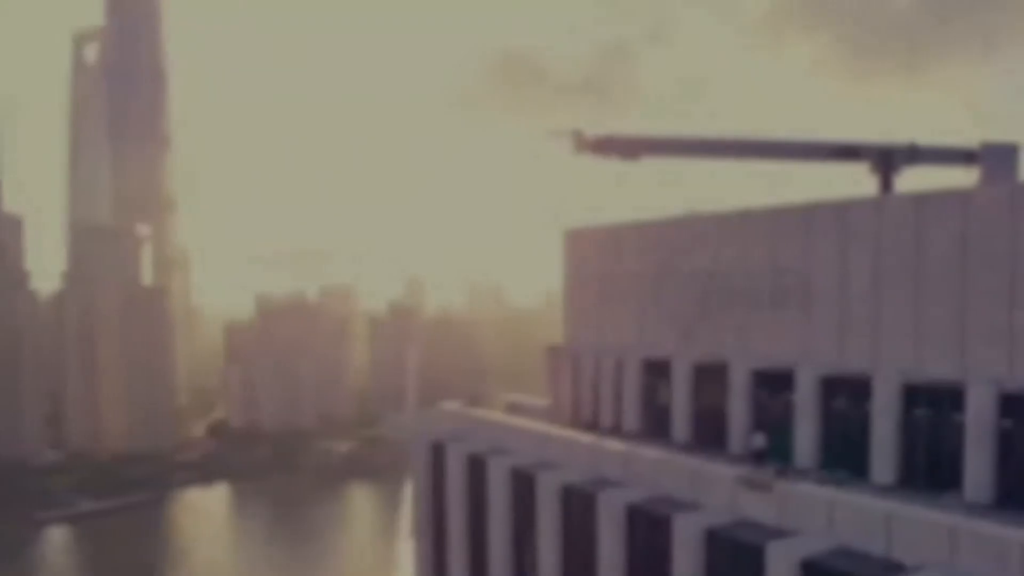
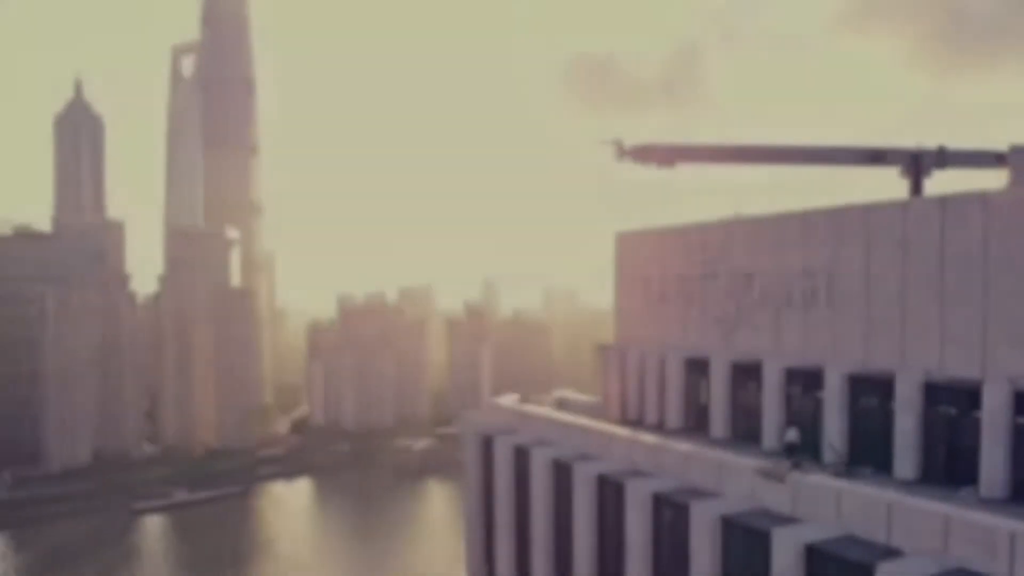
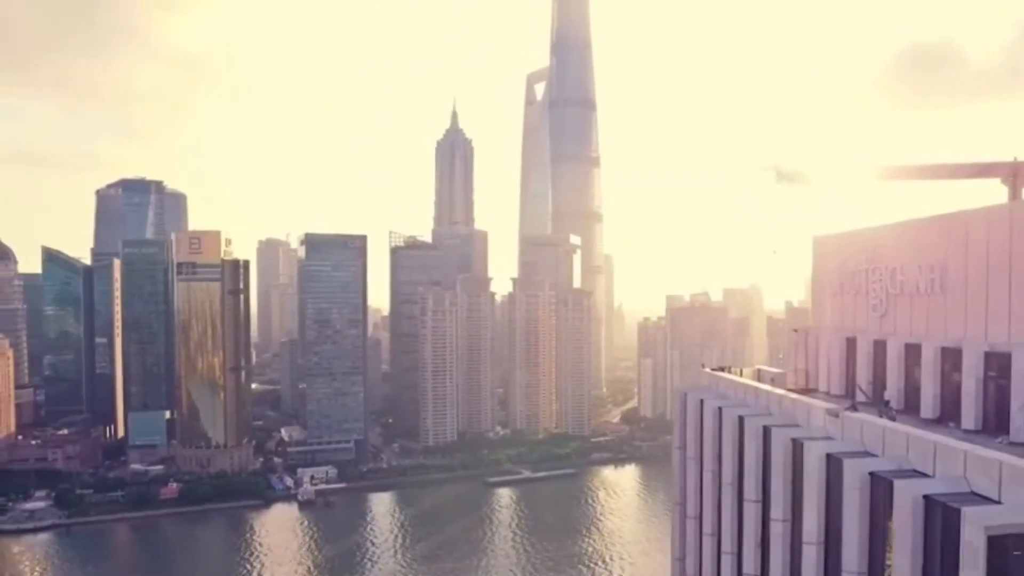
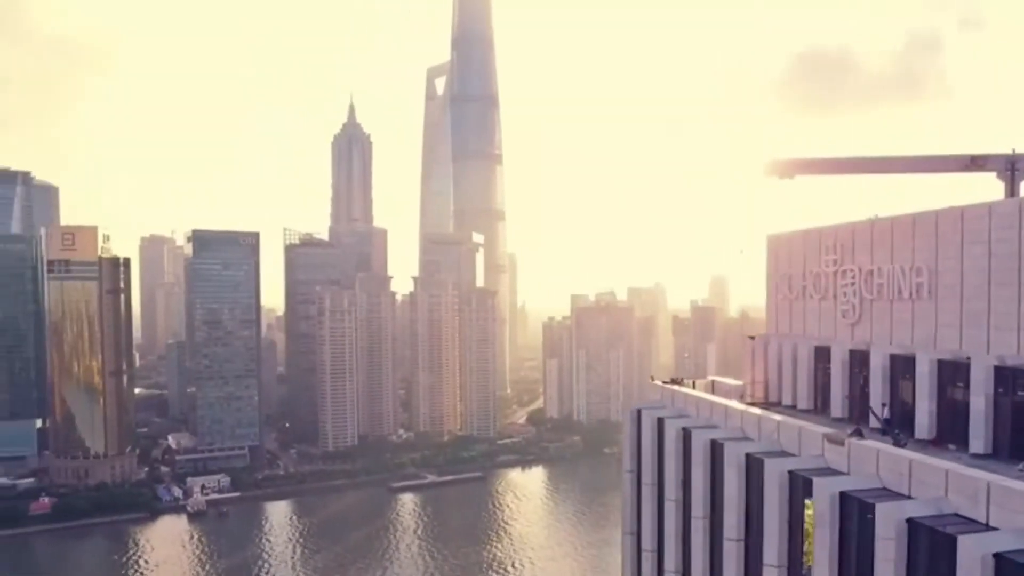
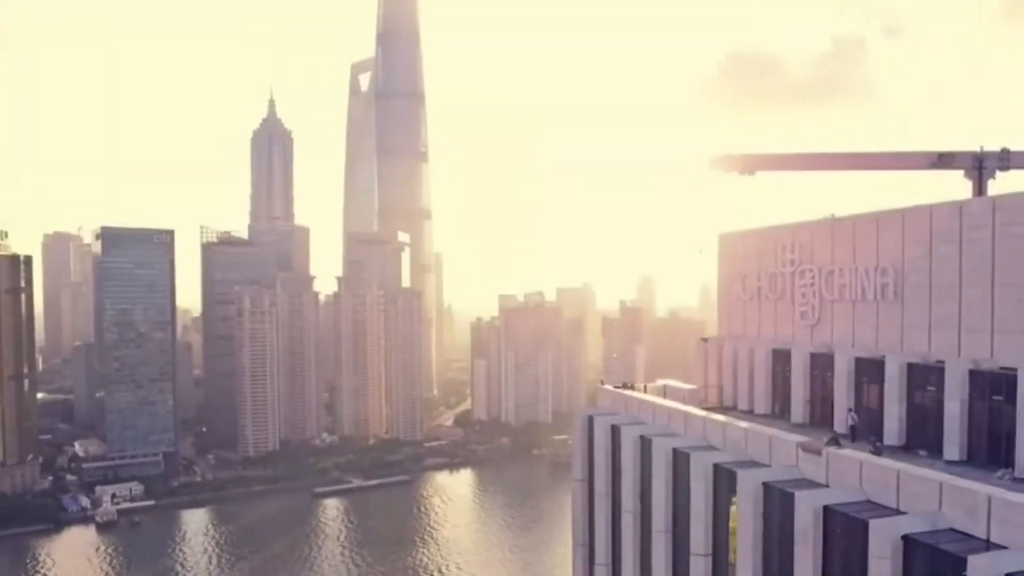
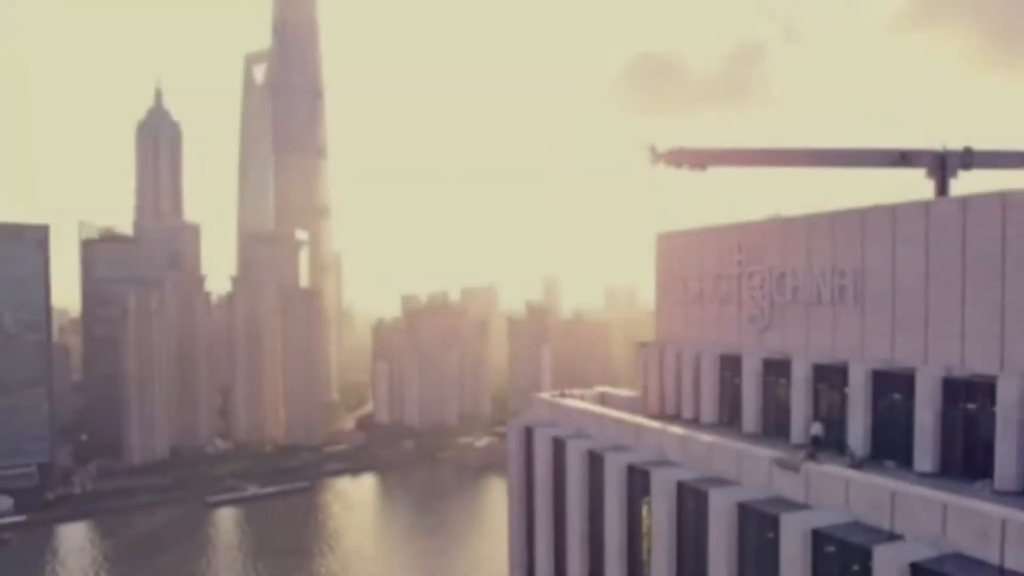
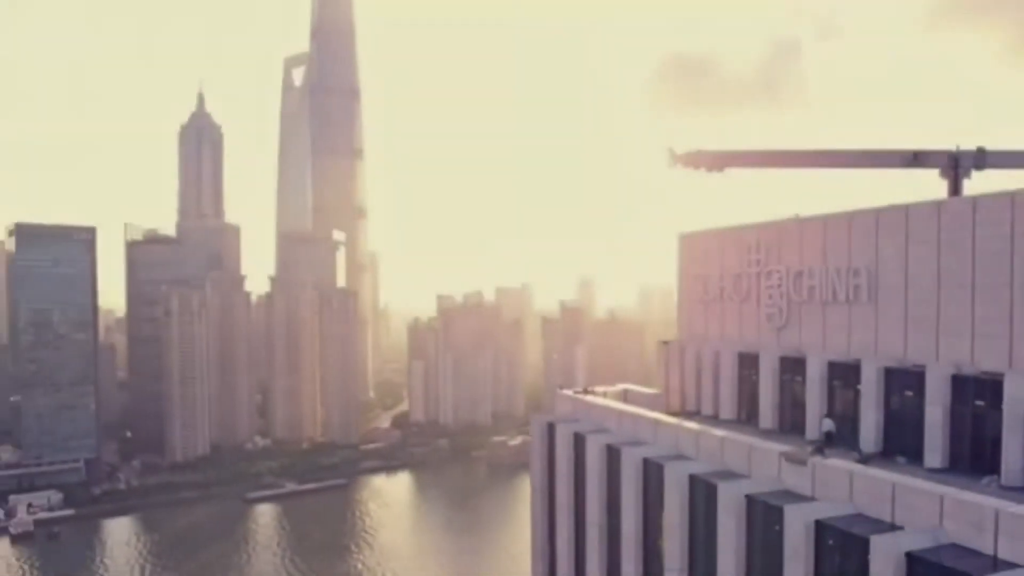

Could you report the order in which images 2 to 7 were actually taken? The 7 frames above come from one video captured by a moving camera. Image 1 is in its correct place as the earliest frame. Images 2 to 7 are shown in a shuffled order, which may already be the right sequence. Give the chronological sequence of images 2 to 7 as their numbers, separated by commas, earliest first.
2, 6, 7, 5, 4, 3
